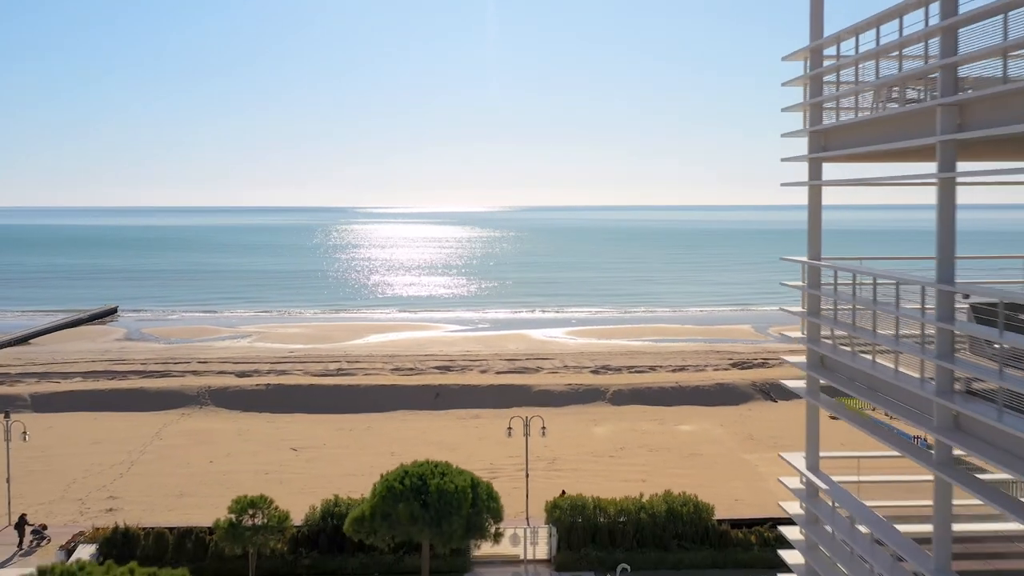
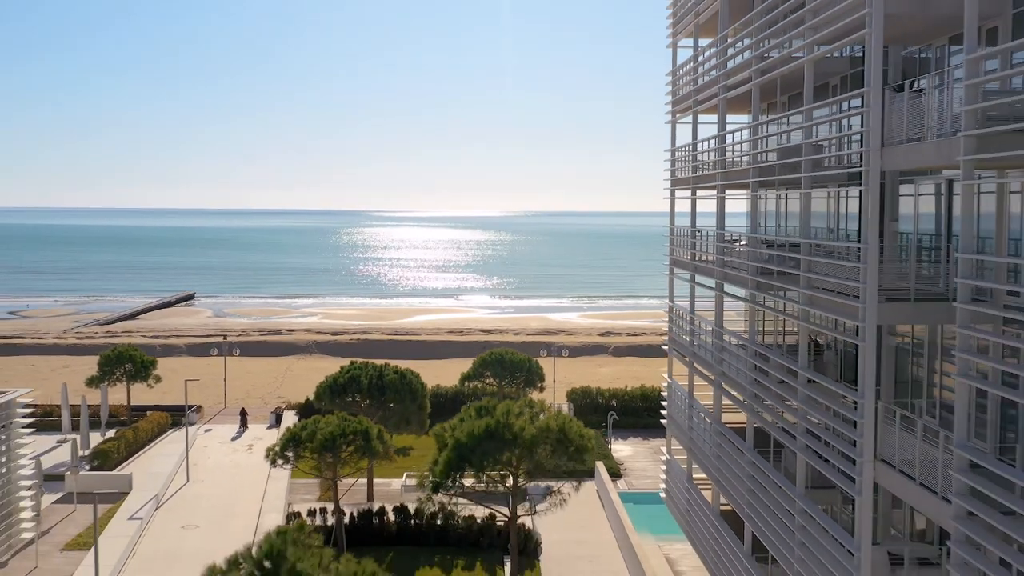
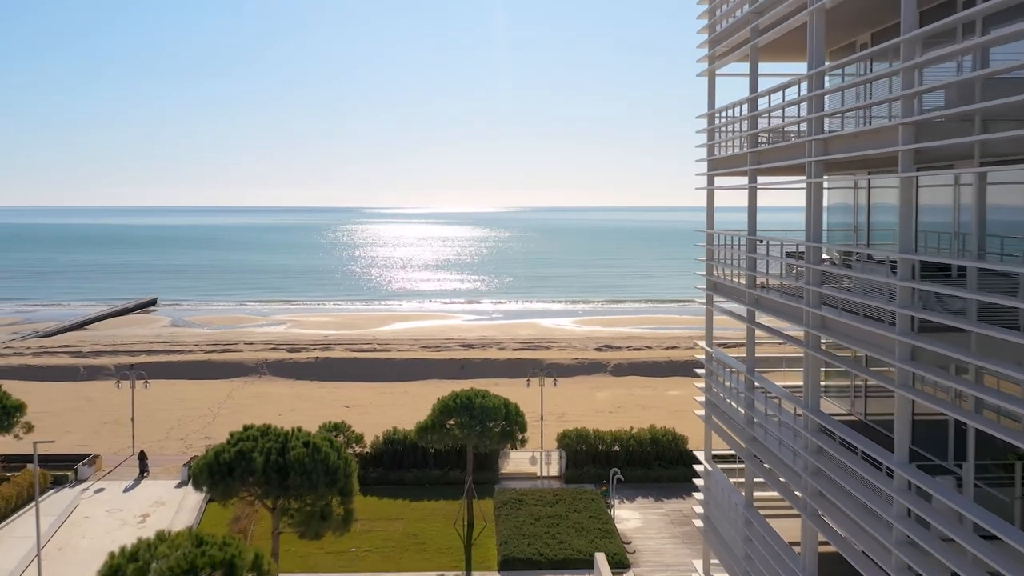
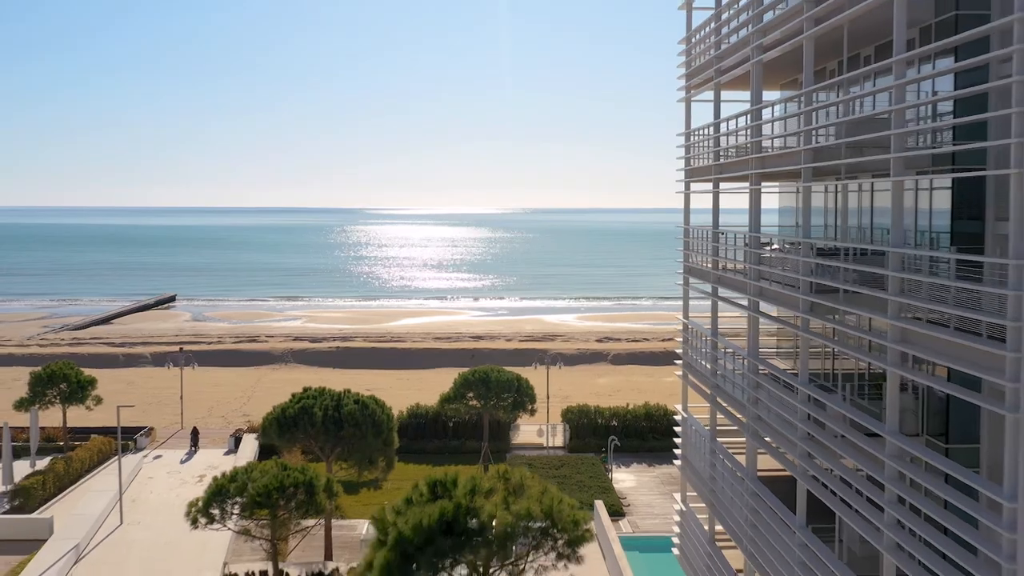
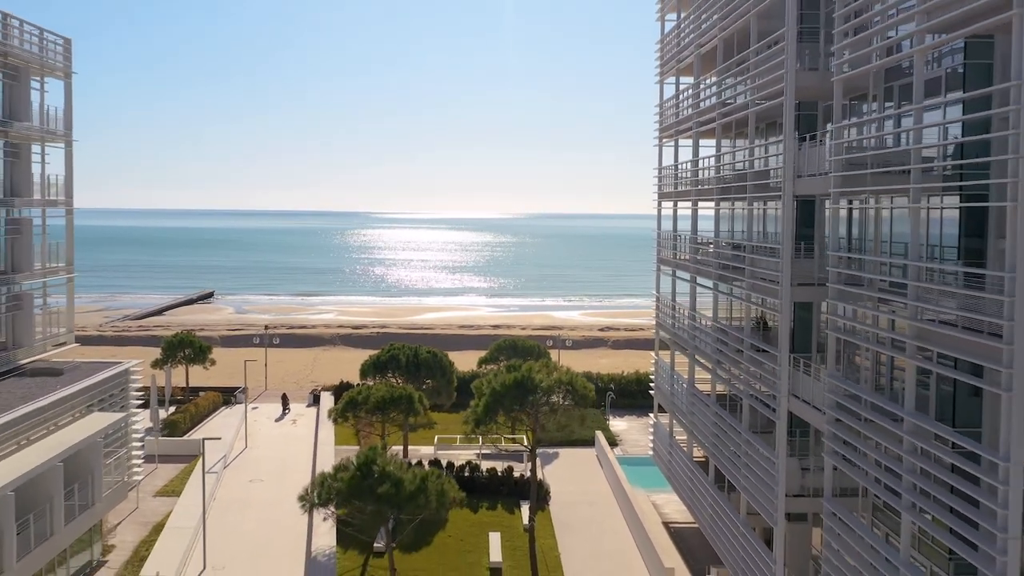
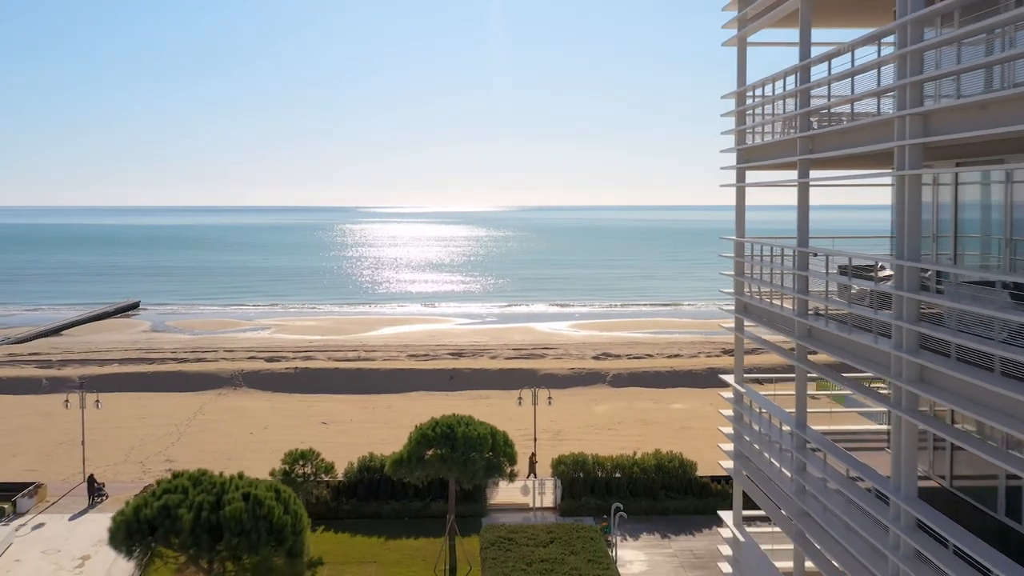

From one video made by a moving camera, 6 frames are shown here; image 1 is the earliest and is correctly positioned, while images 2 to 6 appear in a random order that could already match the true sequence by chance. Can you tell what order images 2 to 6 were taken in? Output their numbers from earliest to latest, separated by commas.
6, 3, 4, 2, 5
